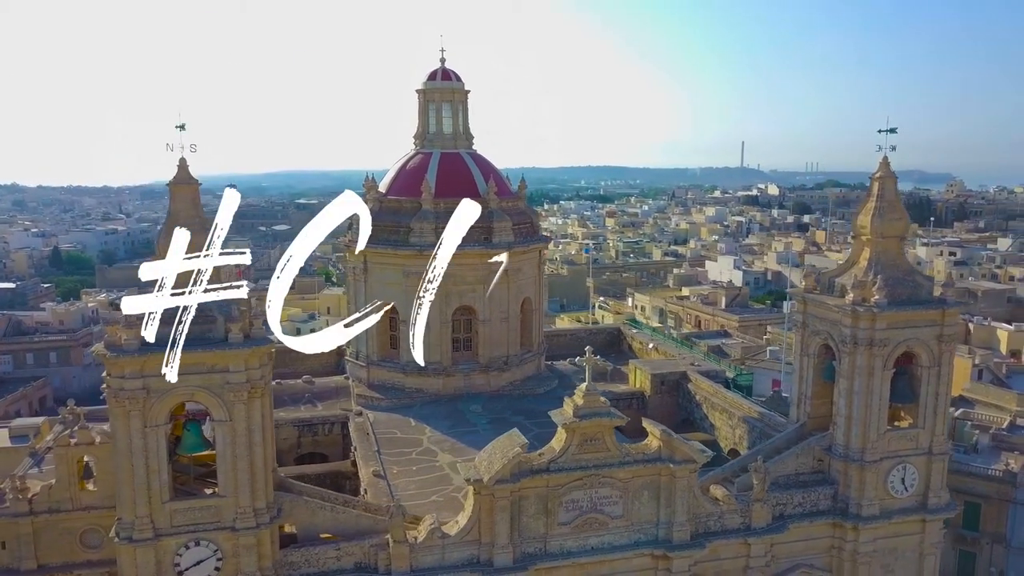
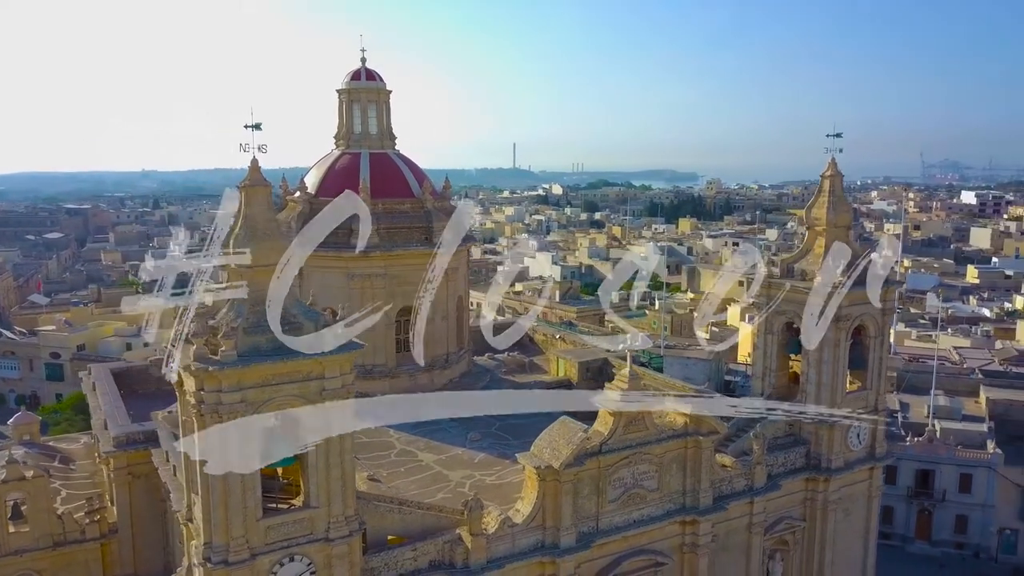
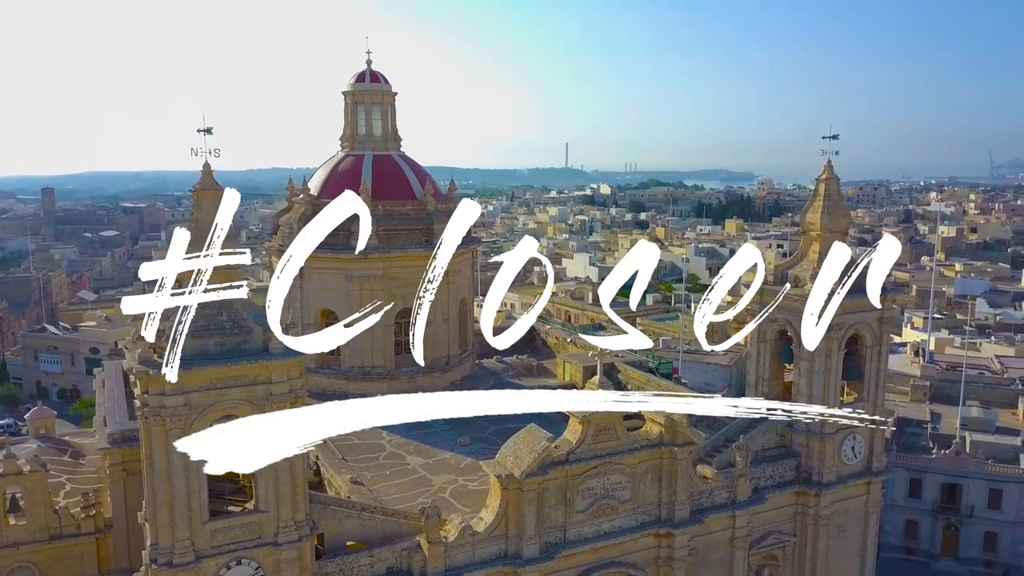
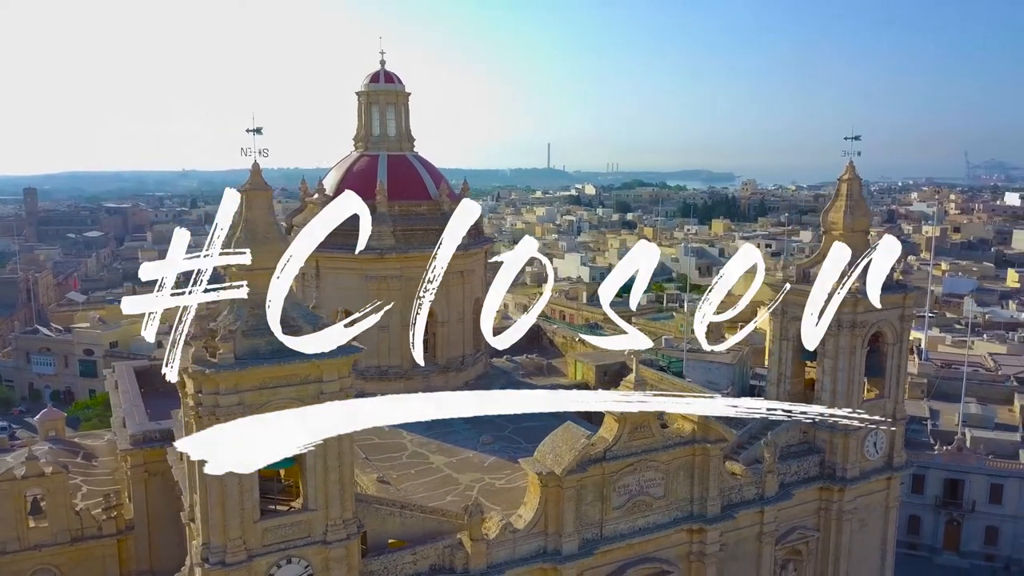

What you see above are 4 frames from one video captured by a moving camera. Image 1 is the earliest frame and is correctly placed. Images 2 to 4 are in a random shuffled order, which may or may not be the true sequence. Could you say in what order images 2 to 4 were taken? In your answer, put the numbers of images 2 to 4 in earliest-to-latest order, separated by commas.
3, 4, 2
